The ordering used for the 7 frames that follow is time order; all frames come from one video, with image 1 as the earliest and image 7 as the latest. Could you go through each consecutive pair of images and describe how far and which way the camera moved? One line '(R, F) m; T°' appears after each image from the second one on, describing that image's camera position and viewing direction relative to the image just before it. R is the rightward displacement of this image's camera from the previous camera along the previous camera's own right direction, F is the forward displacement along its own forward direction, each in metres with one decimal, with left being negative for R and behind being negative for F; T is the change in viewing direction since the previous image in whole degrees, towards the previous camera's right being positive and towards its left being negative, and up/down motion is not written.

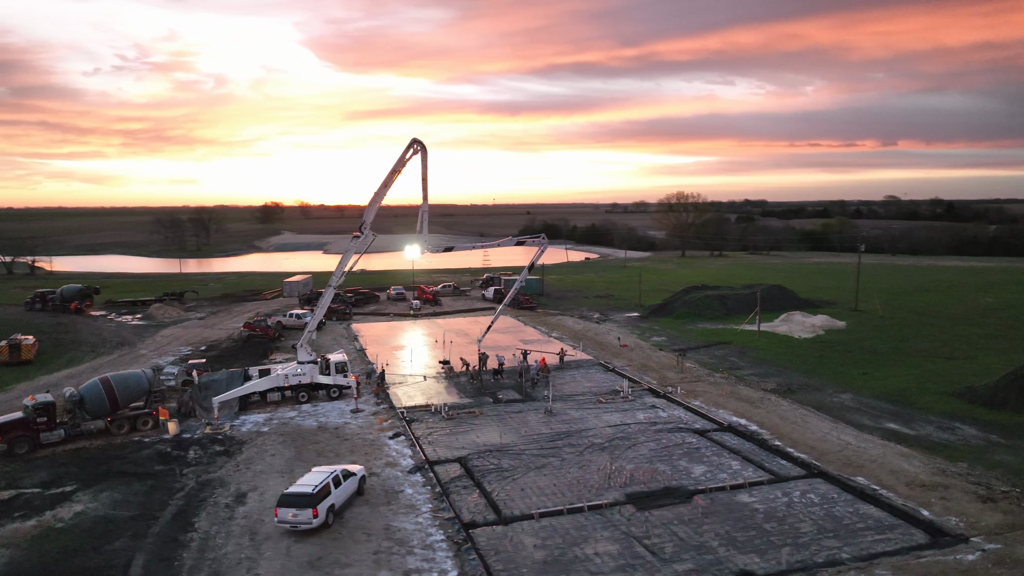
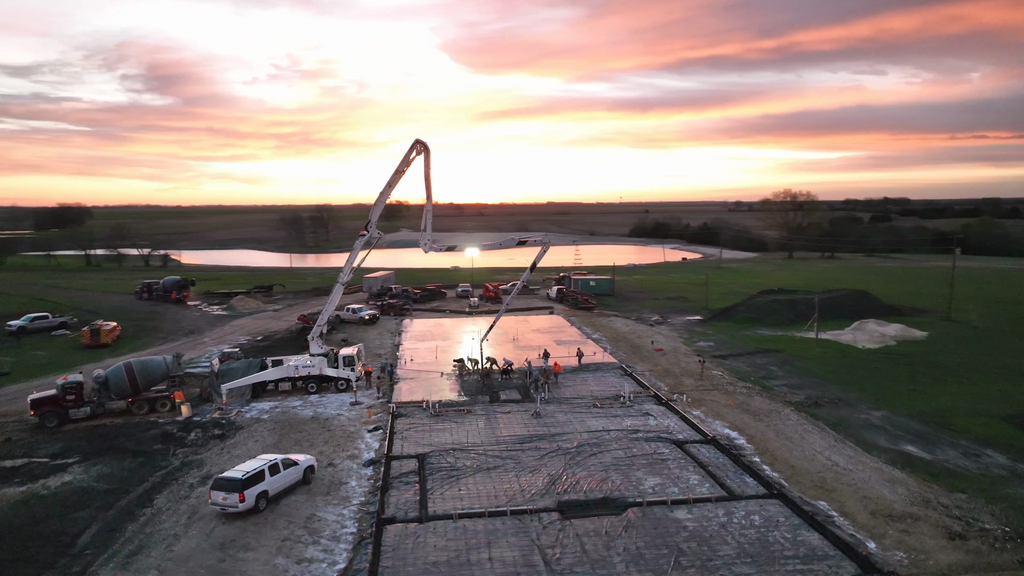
(+4.0, +0.4) m; -10°
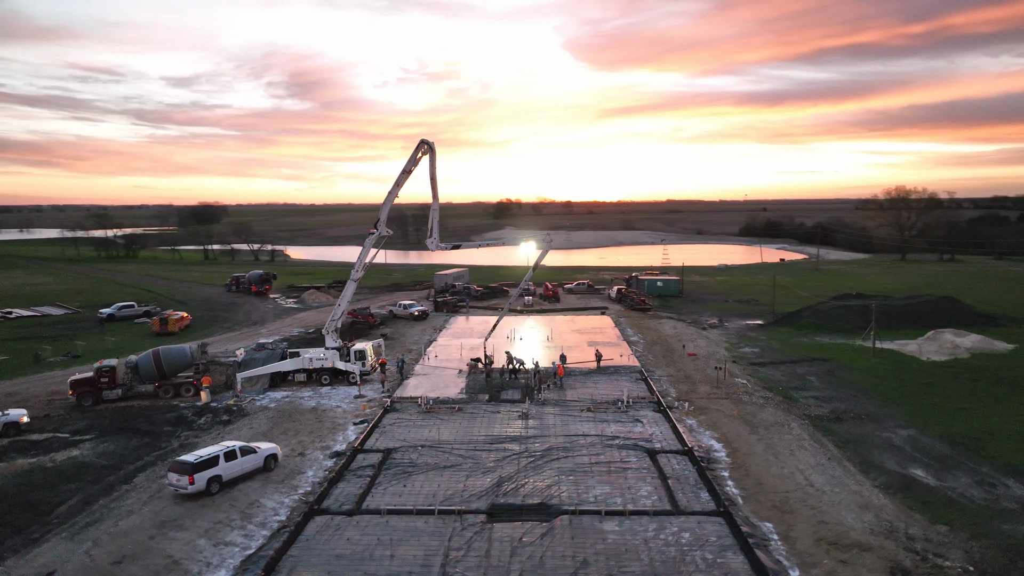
(+3.8, +0.4) m; -9°
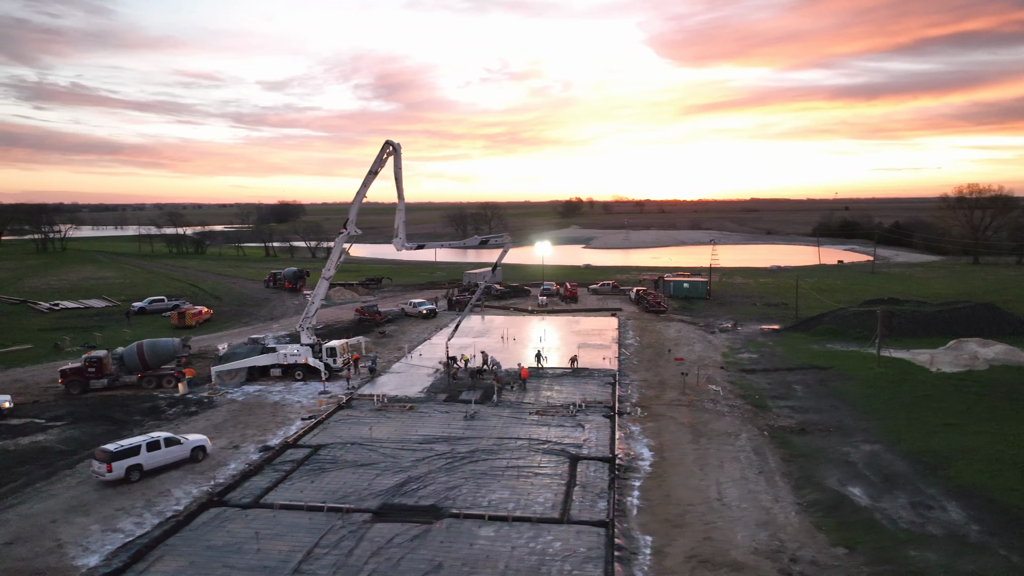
(+3.9, +0.3) m; -6°
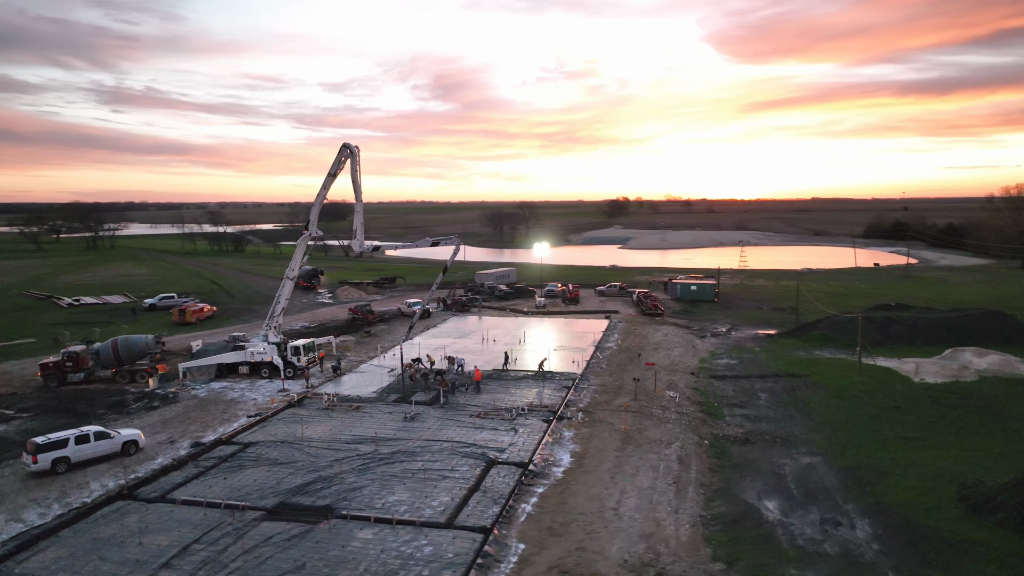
(+3.4, +0.1) m; -4°
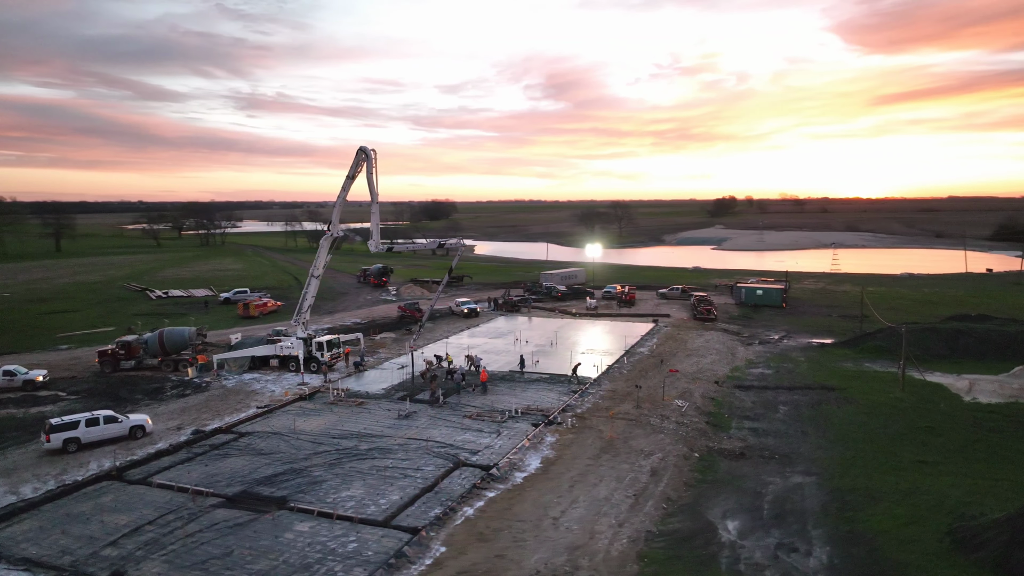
(+3.4, +0.3) m; -9°
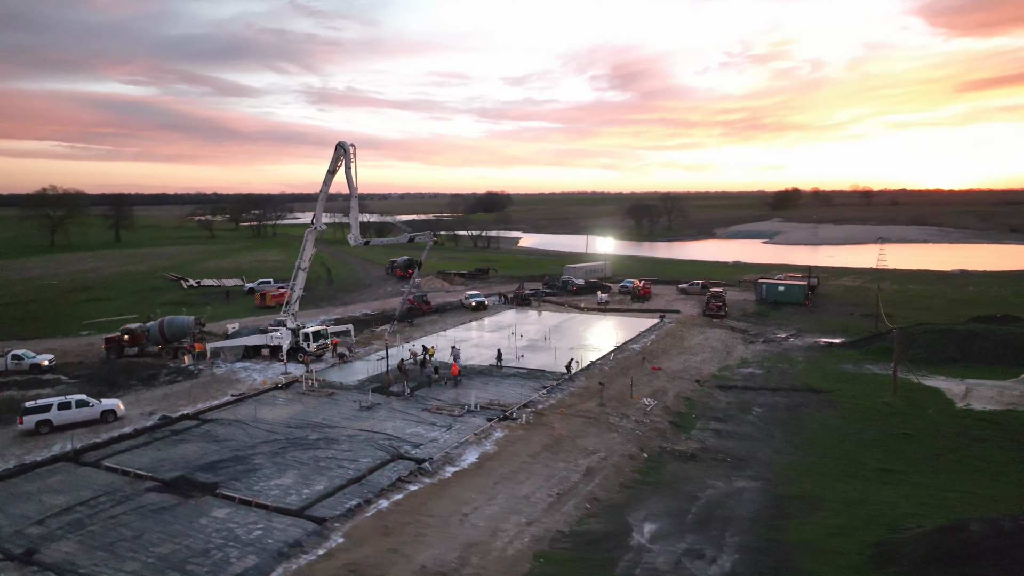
(+3.1, +0.2) m; -5°
